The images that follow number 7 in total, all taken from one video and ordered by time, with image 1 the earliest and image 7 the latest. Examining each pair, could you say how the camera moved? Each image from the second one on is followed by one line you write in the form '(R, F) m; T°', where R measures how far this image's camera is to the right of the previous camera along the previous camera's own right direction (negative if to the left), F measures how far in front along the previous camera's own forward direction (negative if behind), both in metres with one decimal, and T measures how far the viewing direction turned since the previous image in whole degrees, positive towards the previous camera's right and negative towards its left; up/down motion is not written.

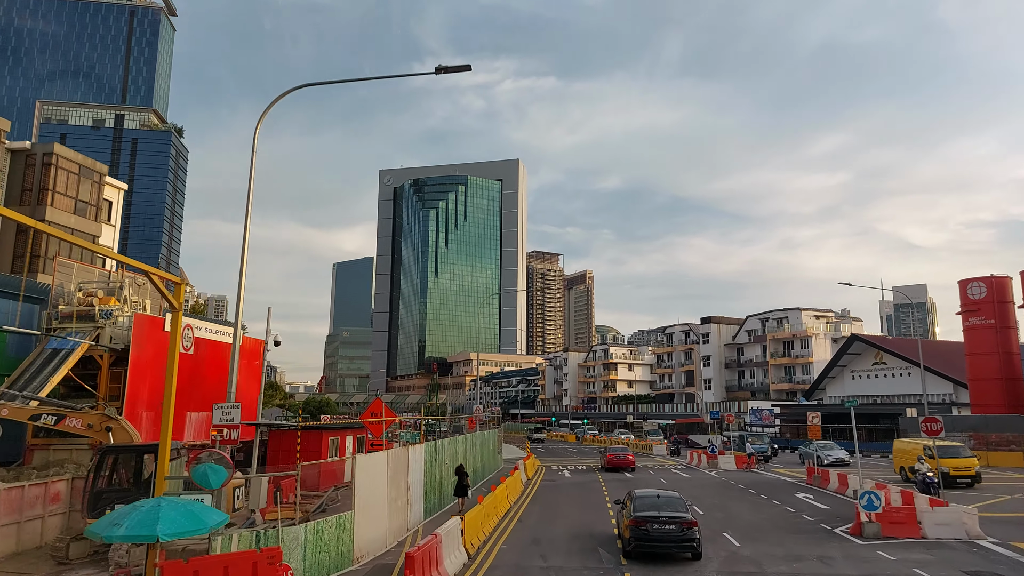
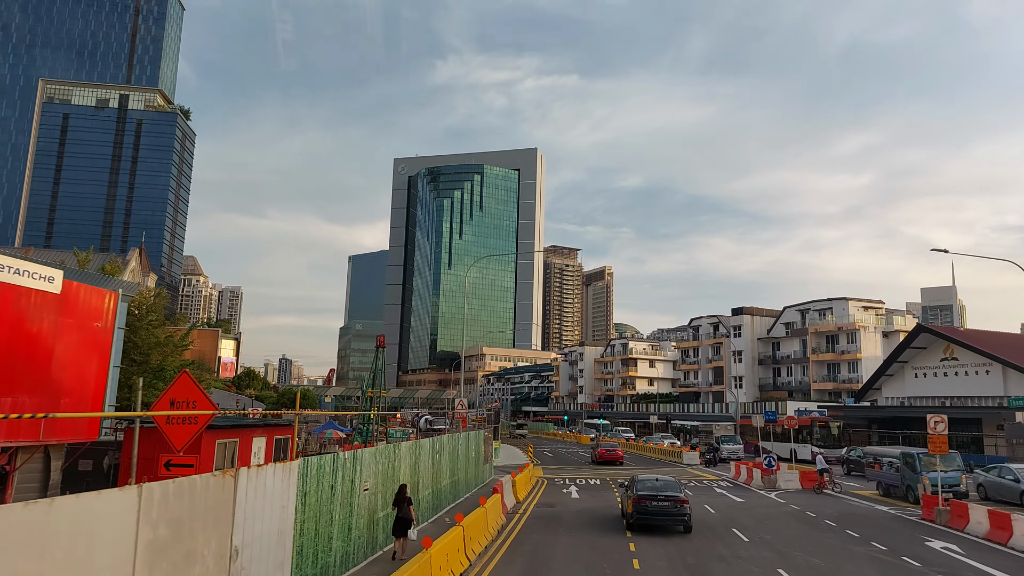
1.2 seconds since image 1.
(+0.9, +8.1) m; -1°
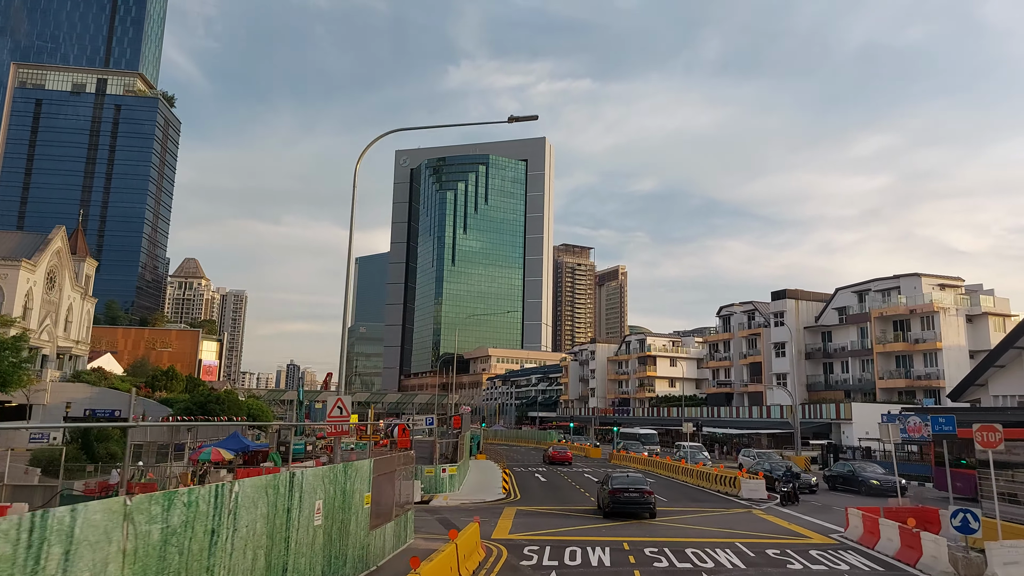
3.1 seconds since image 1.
(+1.6, +13.0) m; -1°
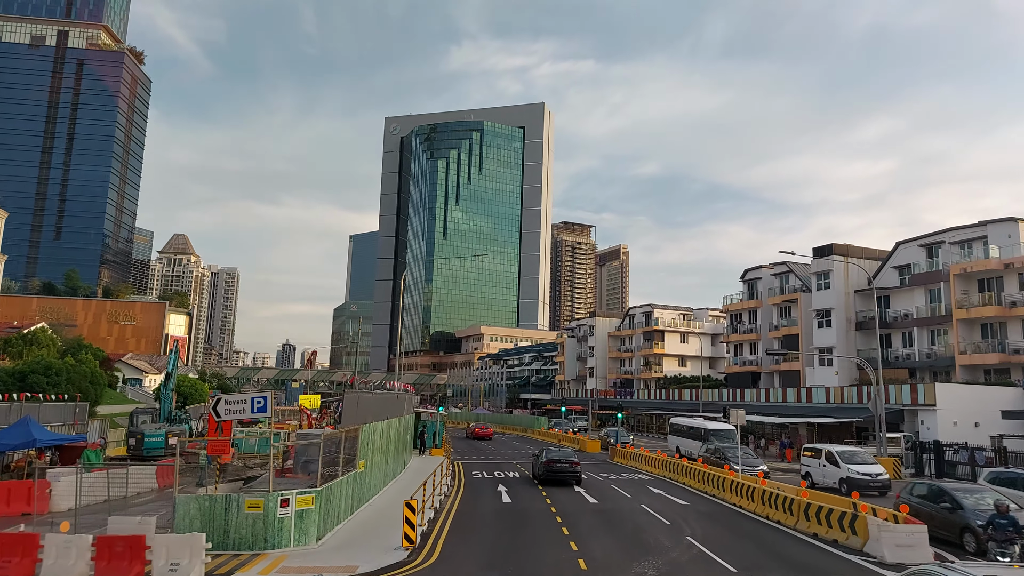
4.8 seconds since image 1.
(+1.4, +12.3) m; 0°
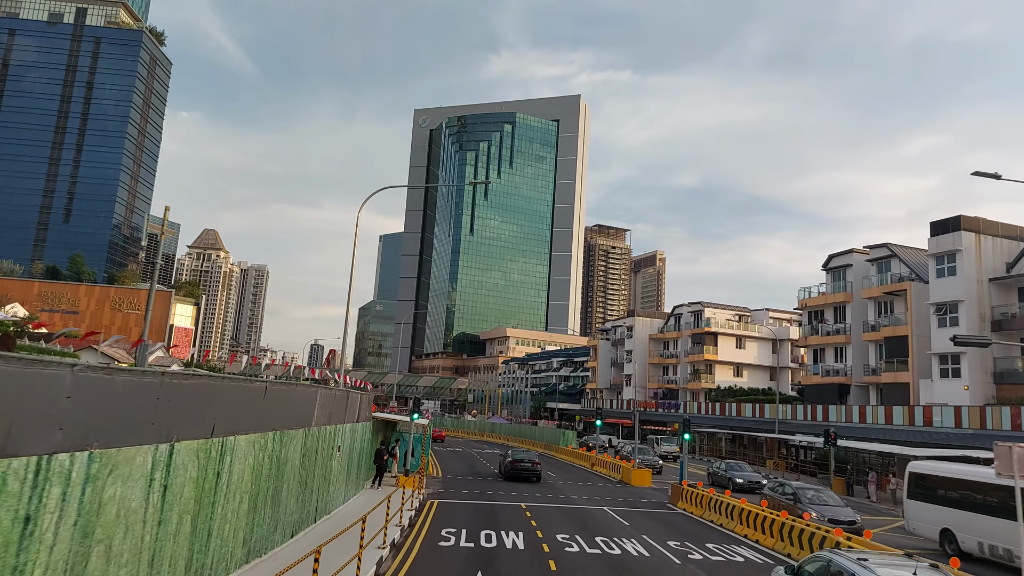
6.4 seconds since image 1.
(+0.5, +11.6) m; -2°
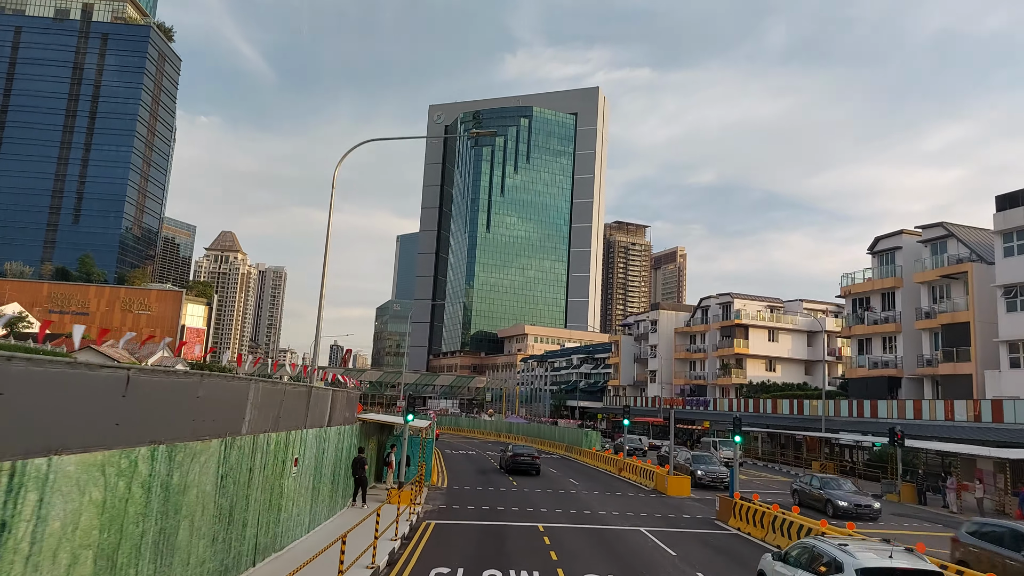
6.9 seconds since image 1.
(+0.1, +3.8) m; -1°
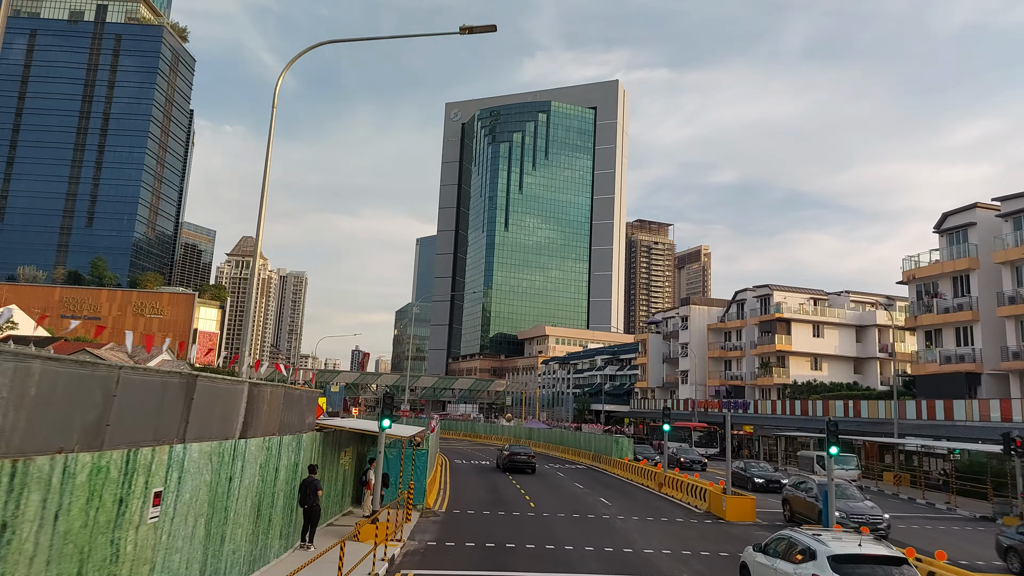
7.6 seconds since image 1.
(+0.2, +5.0) m; -2°
